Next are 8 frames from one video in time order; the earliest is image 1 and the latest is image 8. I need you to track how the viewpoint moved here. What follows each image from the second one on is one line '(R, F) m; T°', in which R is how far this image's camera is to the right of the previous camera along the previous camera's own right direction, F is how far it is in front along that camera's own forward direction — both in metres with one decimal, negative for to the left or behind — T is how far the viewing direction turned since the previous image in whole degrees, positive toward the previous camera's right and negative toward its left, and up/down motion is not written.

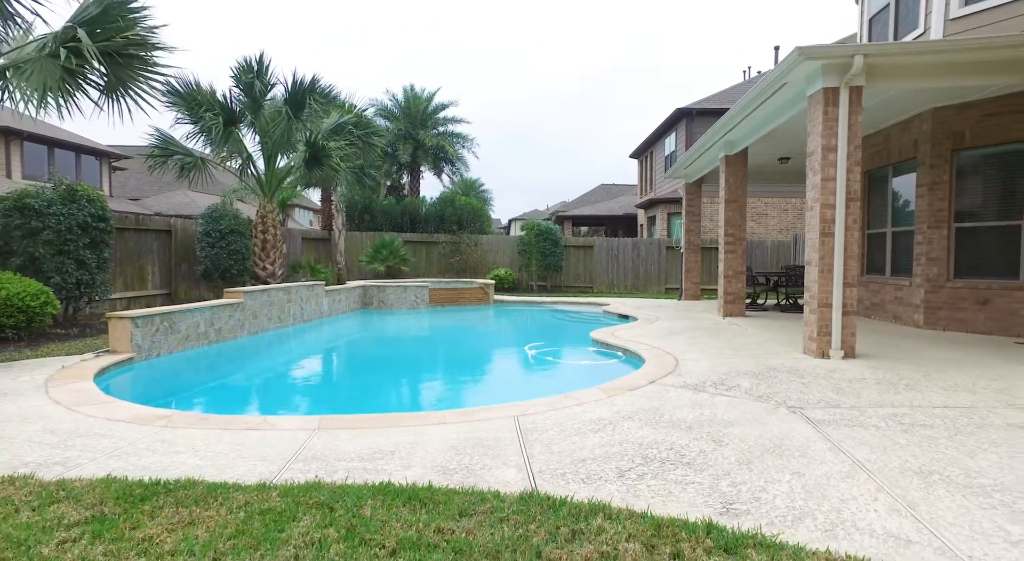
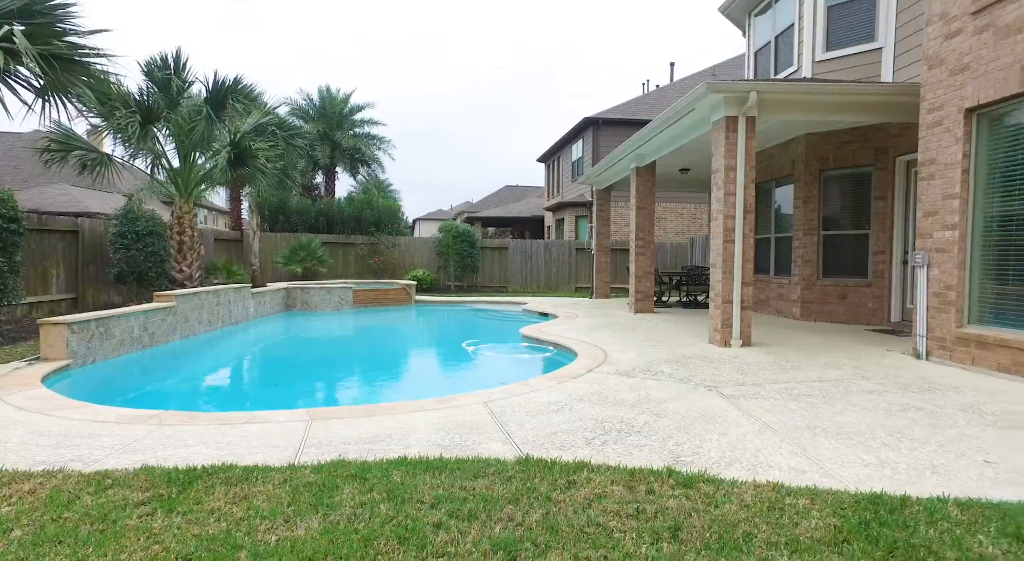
(-0.5, -0.6) m; +9°
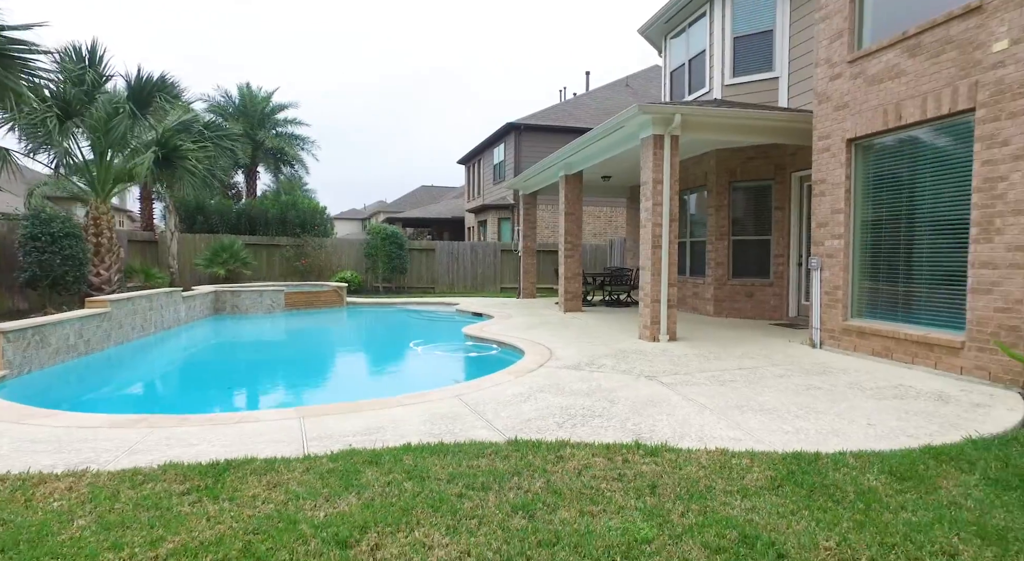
(-0.5, -0.5) m; +8°
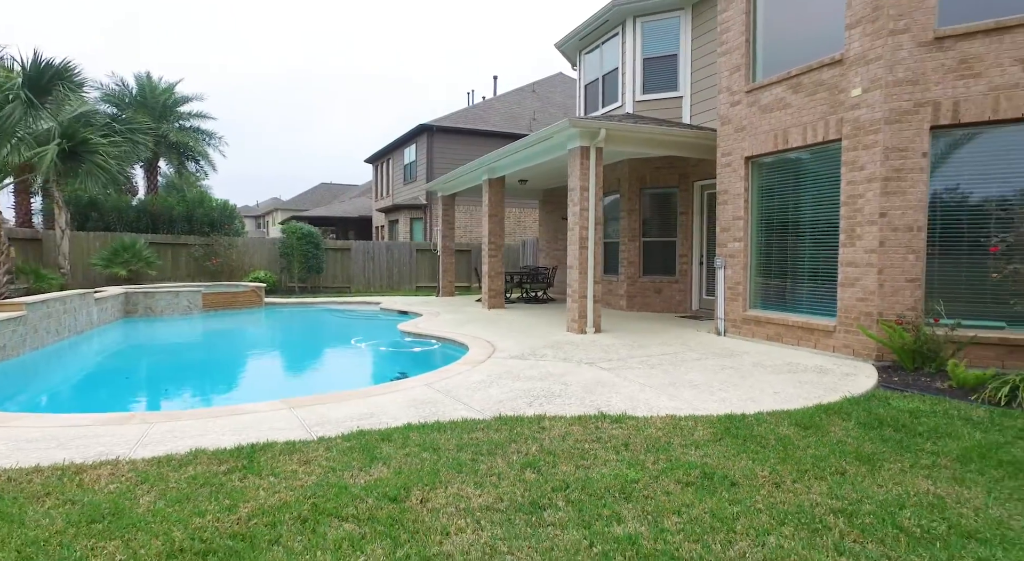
(-0.6, -0.5) m; +10°
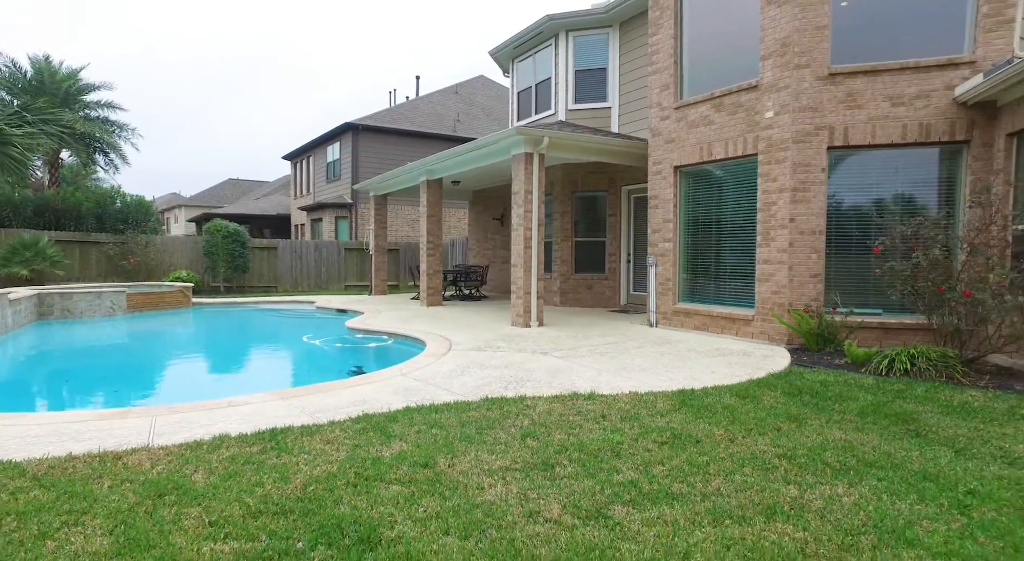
(-0.6, -0.5) m; +8°
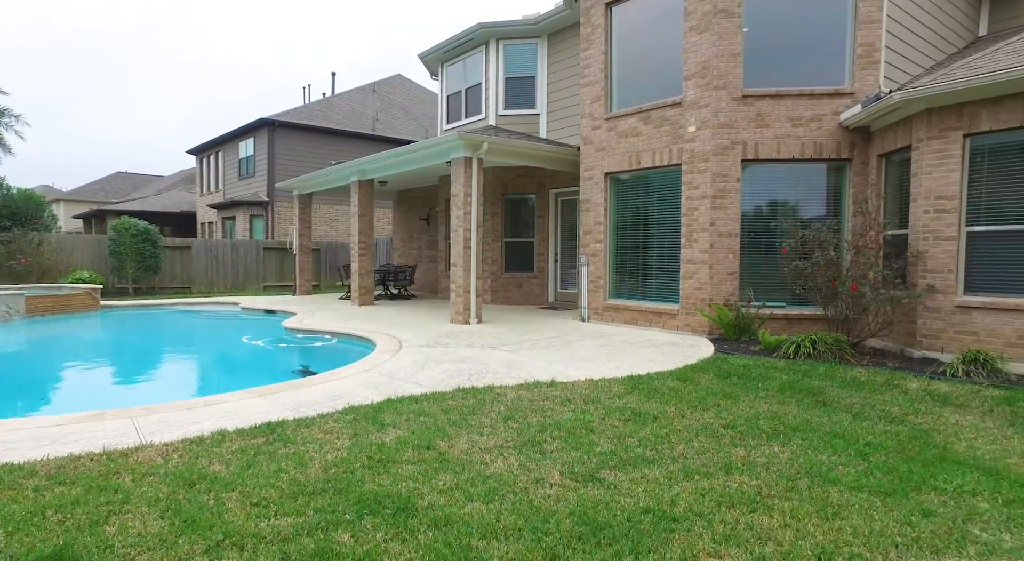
(-0.5, -0.4) m; +9°
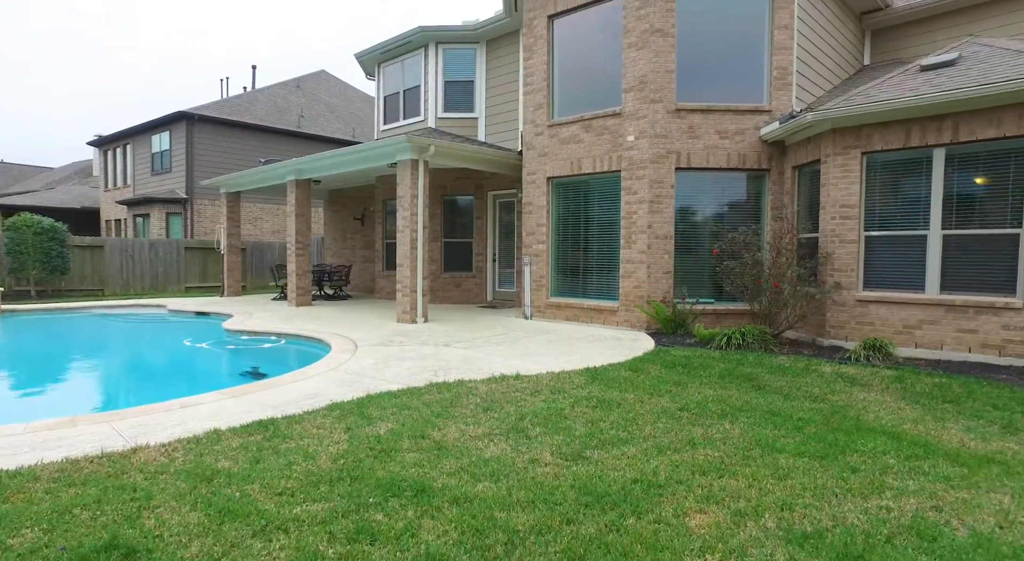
(-0.5, -0.3) m; +8°
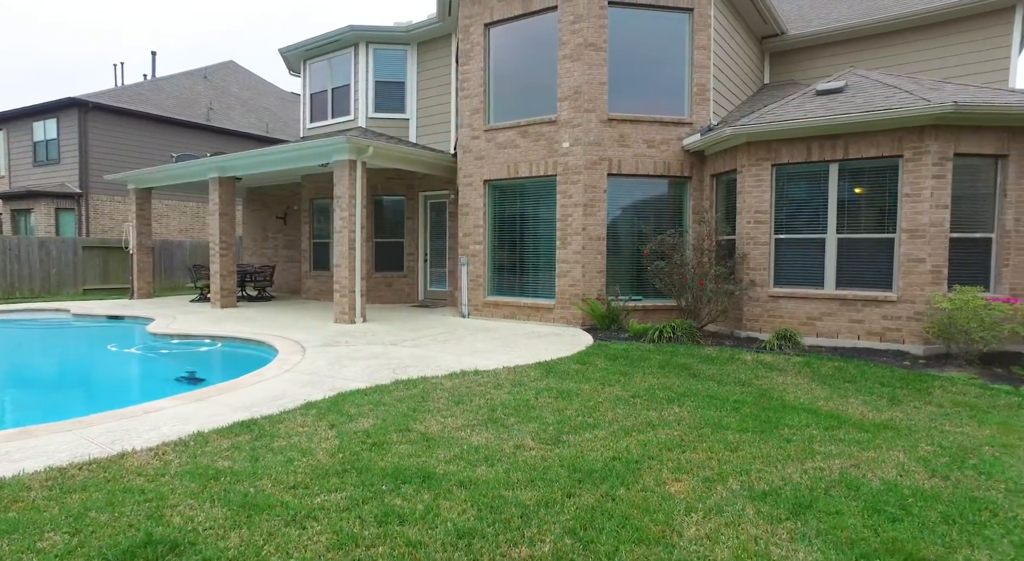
(-0.5, -0.3) m; +9°
